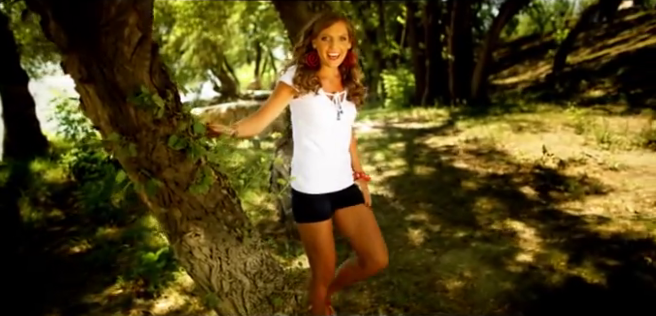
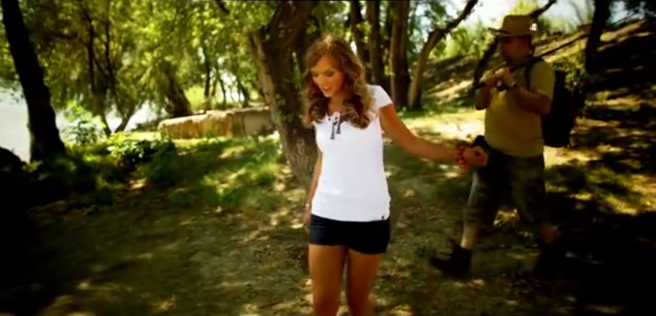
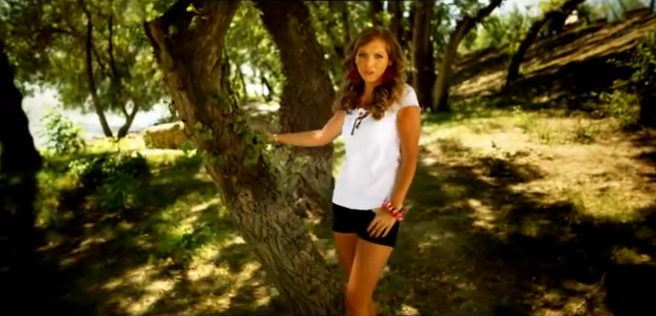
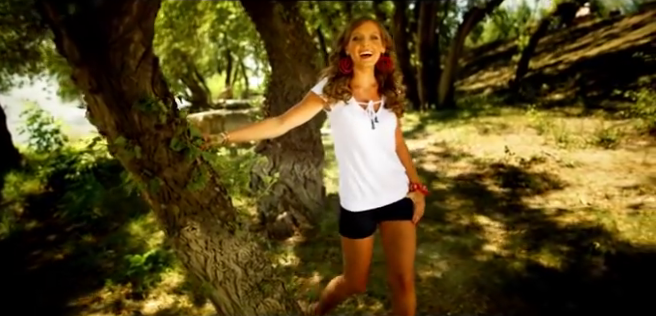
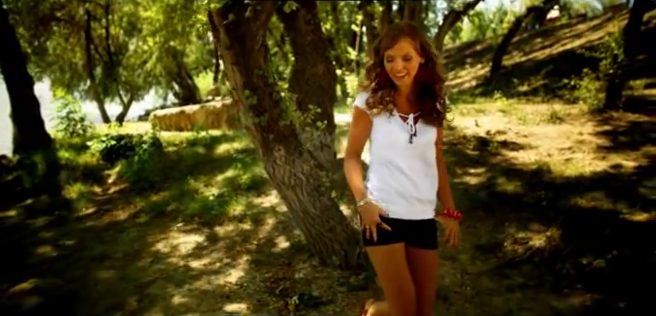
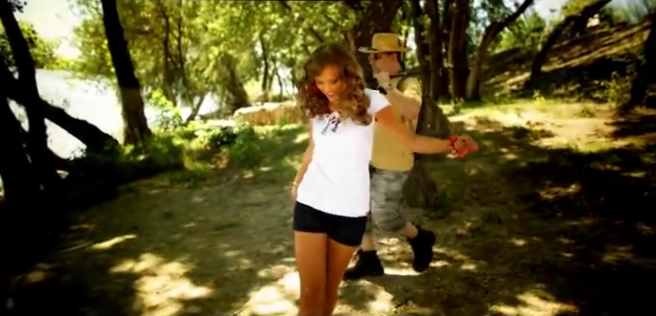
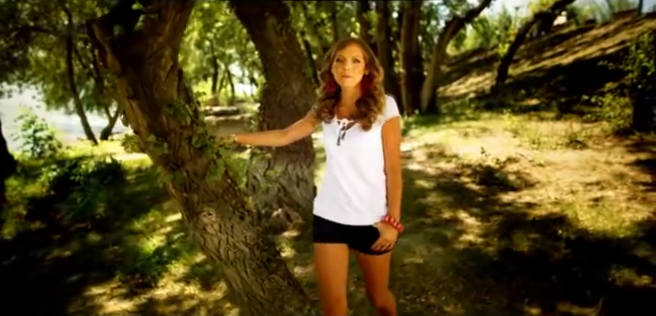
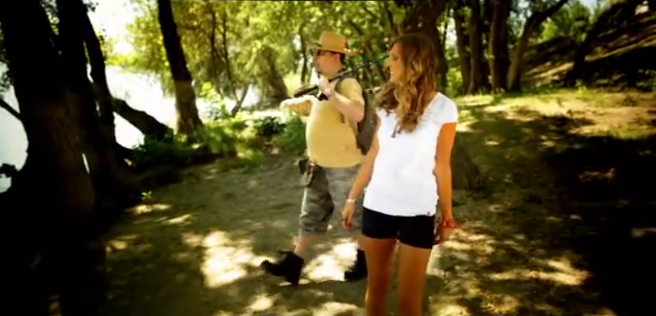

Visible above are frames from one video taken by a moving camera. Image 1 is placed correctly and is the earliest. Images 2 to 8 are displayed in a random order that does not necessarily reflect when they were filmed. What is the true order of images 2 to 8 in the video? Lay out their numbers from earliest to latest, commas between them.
4, 7, 3, 5, 2, 6, 8
